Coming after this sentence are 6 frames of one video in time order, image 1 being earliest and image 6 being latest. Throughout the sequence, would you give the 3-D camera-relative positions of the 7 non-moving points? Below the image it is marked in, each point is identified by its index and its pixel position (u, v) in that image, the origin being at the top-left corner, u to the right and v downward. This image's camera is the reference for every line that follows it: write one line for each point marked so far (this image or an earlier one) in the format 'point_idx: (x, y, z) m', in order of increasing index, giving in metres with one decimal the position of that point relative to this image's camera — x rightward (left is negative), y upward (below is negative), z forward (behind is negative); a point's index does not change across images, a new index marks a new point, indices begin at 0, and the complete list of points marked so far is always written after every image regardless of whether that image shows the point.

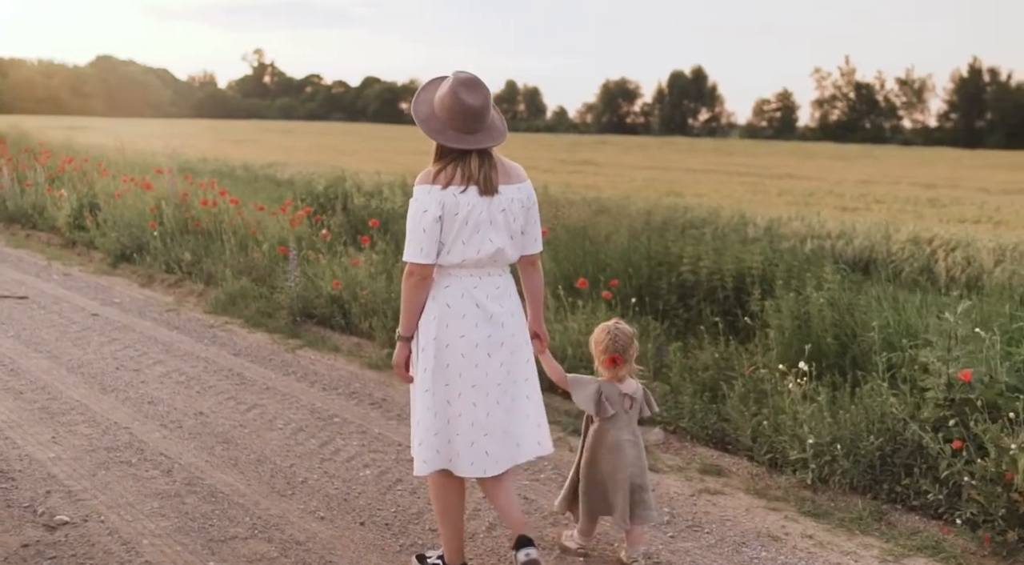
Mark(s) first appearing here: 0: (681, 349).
0: (+1.1, -0.4, +5.1) m
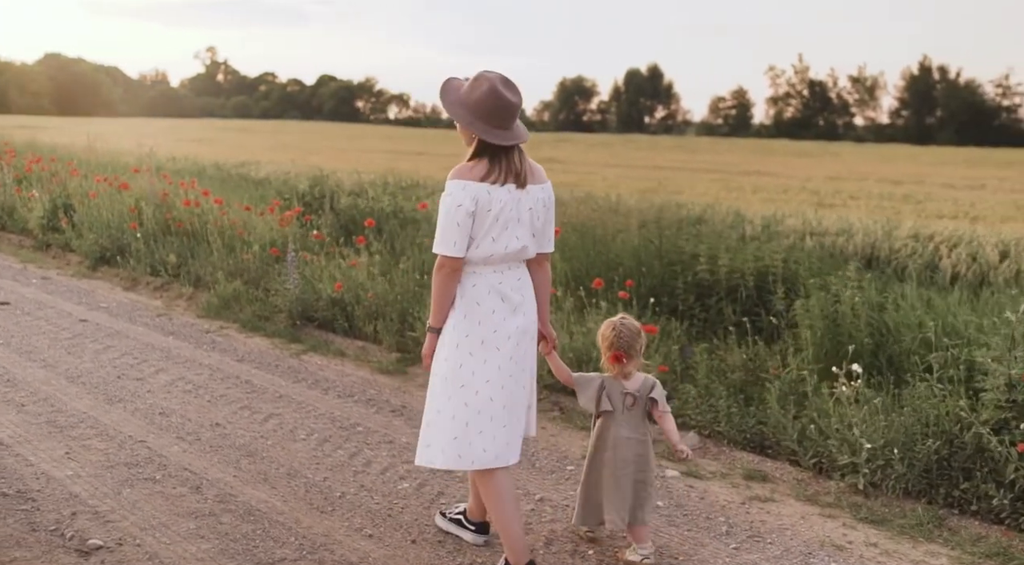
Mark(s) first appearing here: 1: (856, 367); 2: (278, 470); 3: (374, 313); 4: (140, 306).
0: (+1.2, -0.4, +5.0) m
1: (+1.6, -0.4, +3.8) m
2: (-1.0, -0.8, +3.6) m
3: (-1.0, -0.2, +6.6) m
4: (-3.6, -0.2, +8.2) m
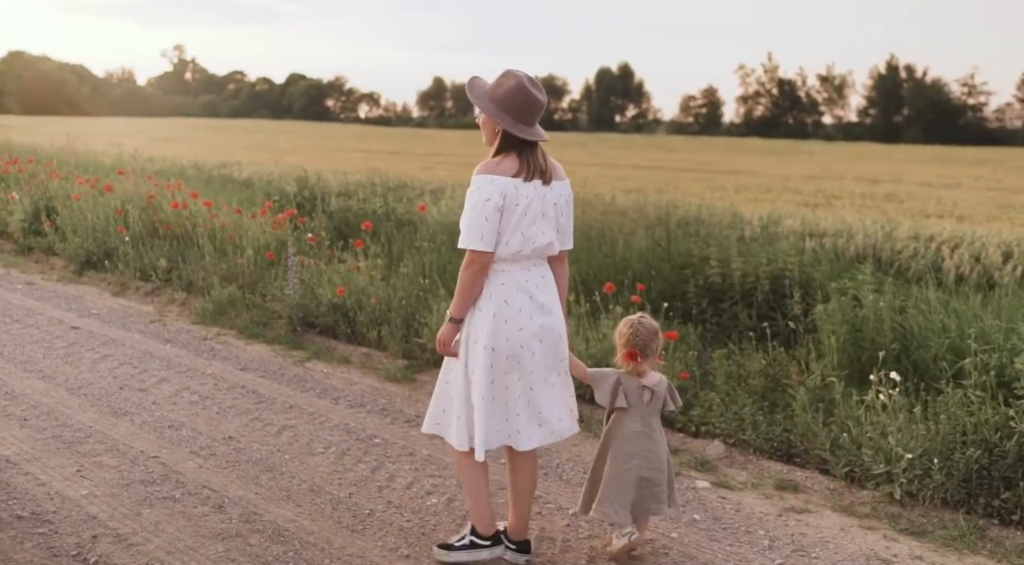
0: (+1.3, -0.4, +4.9) m
1: (+1.7, -0.4, +3.7) m
2: (-0.9, -0.8, +3.5) m
3: (-1.0, -0.3, +6.5) m
4: (-3.6, -0.3, +8.0) m
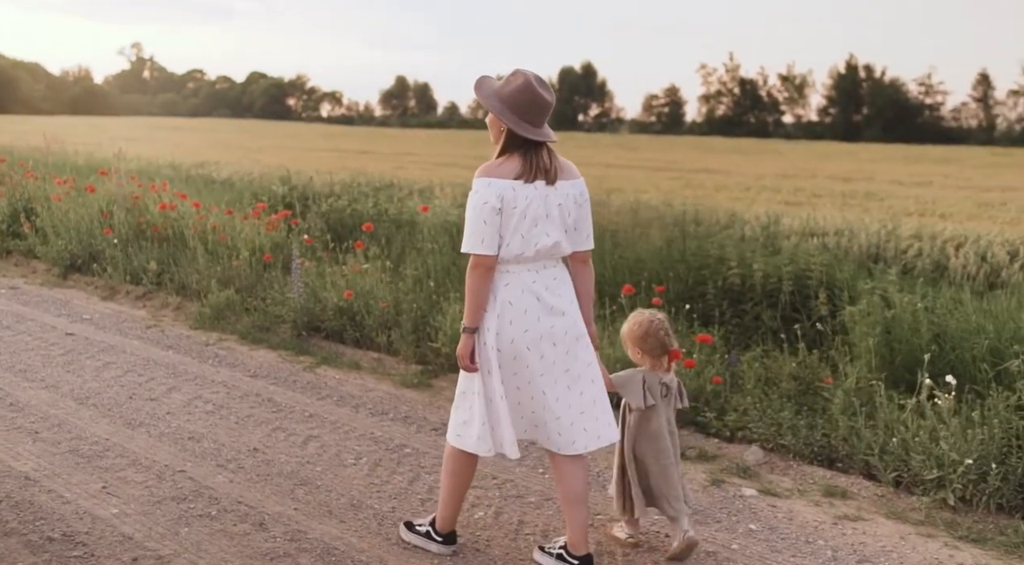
0: (+1.4, -0.4, +4.9) m
1: (+1.8, -0.4, +3.7) m
2: (-0.7, -0.9, +3.3) m
3: (-0.9, -0.3, +6.4) m
4: (-3.5, -0.3, +7.8) m
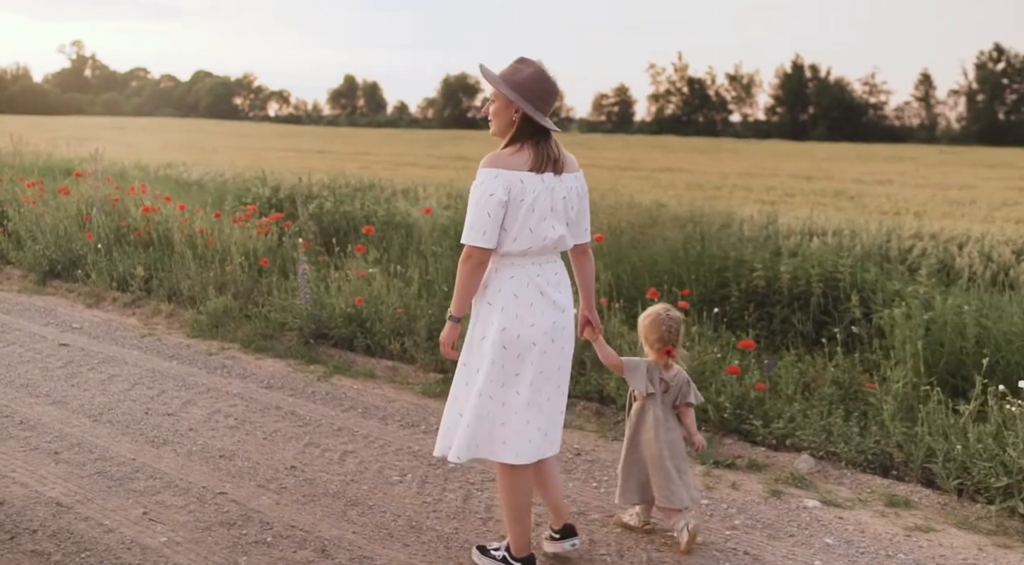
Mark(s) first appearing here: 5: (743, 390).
0: (+1.6, -0.4, +4.8) m
1: (+2.1, -0.4, +3.6) m
2: (-0.4, -0.9, +3.2) m
3: (-0.8, -0.3, +6.2) m
4: (-3.5, -0.4, +7.5) m
5: (+1.2, -0.6, +4.4) m
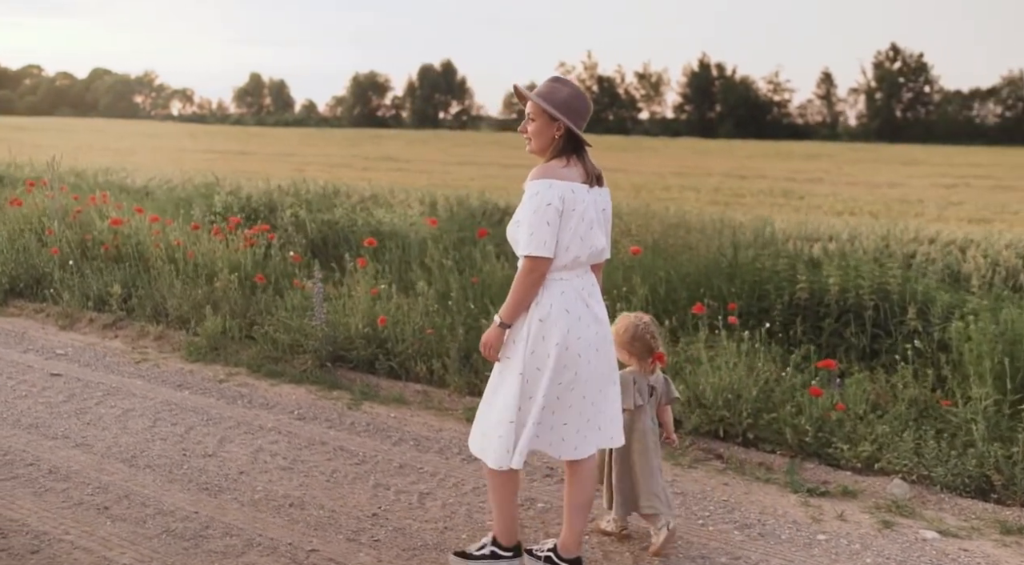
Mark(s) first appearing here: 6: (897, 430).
0: (+1.9, -0.5, +4.7) m
1: (+2.5, -0.5, +3.6) m
2: (0.0, -1.0, +2.9) m
3: (-0.6, -0.5, +5.9) m
4: (-3.4, -0.6, +7.0) m
5: (+1.5, -0.7, +4.3) m
6: (+1.8, -0.7, +4.1) m
